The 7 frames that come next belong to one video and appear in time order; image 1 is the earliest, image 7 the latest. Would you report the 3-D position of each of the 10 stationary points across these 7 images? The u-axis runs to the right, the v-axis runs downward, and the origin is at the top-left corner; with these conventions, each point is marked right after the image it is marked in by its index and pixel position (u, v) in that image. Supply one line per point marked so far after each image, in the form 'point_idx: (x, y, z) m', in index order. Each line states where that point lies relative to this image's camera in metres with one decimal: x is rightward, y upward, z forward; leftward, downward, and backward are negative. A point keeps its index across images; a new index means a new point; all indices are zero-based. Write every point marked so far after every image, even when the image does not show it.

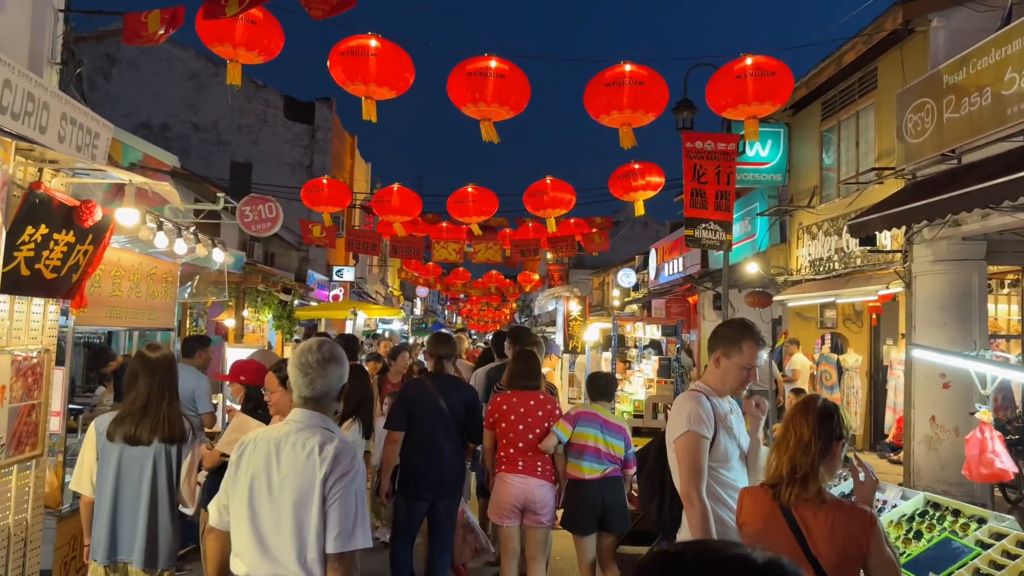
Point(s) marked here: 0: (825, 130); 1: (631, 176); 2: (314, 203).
0: (+4.7, +2.3, +12.7) m
1: (+1.8, +1.7, +13.3) m
2: (-3.6, +1.6, +15.5) m
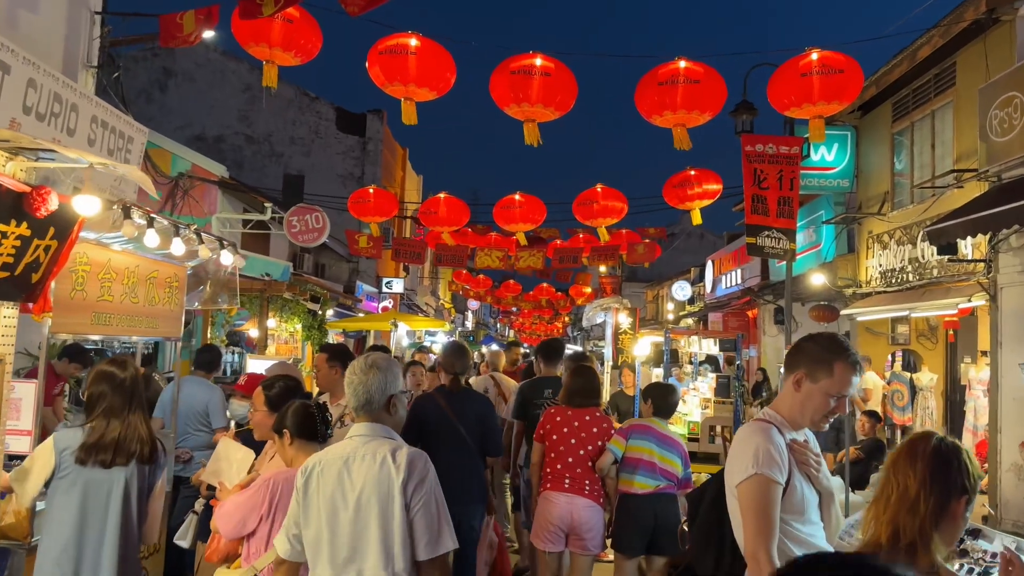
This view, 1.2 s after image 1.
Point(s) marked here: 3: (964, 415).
0: (+5.4, +2.2, +11.8) m
1: (+2.6, +1.5, +12.6) m
2: (-2.7, +1.4, +15.2) m
3: (+6.4, -1.8, +12.0) m
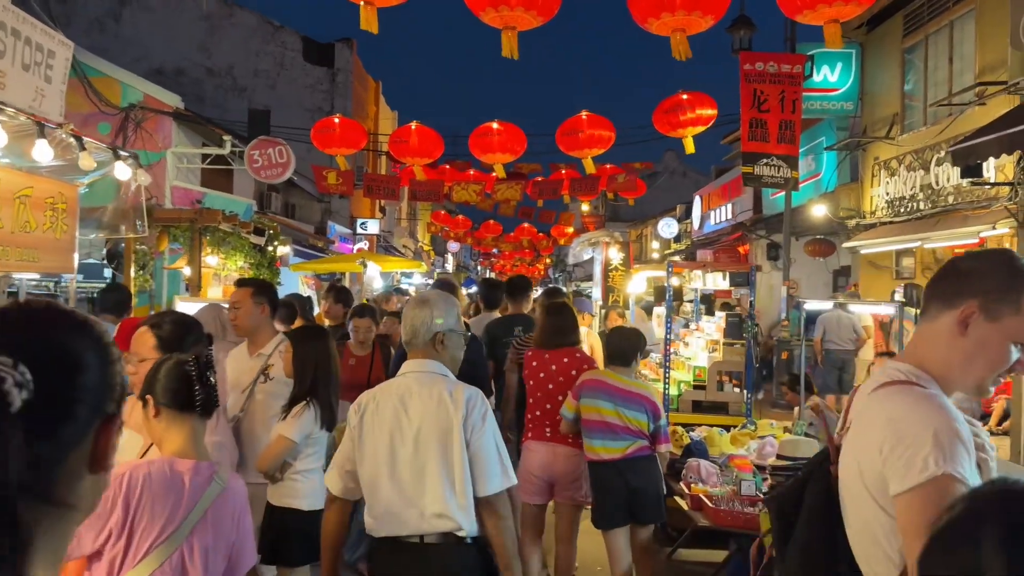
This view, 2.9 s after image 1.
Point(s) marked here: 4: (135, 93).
0: (+5.1, +3.1, +10.9) m
1: (+2.3, +2.4, +11.6) m
2: (-3.1, +2.4, +14.0) m
3: (+6.1, -0.9, +11.3) m
4: (-6.5, +3.3, +14.5) m
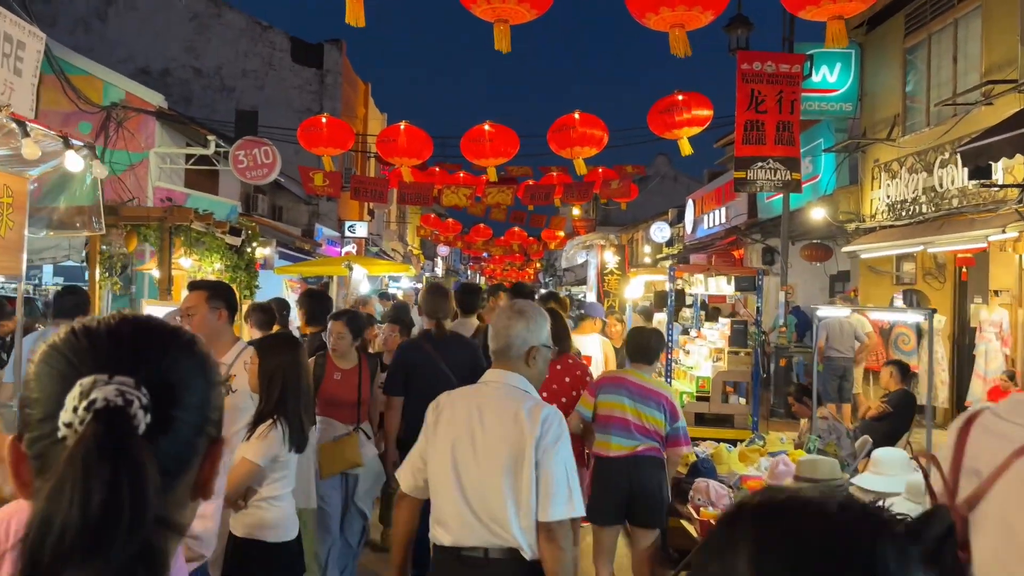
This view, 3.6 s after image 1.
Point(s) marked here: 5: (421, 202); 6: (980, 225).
0: (+5.0, +3.0, +10.6) m
1: (+2.2, +2.4, +11.3) m
2: (-3.2, +2.3, +13.7) m
3: (+6.0, -0.9, +11.0) m
4: (-6.6, +3.3, +14.1) m
5: (-1.8, +1.7, +17.3) m
6: (+4.7, +0.6, +8.4) m
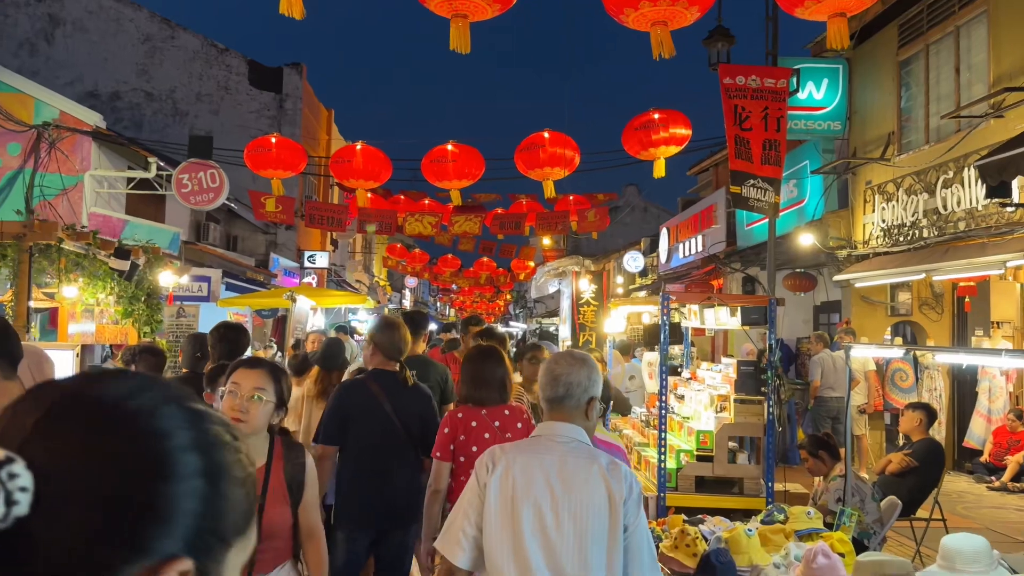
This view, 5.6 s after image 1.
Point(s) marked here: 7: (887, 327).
0: (+4.5, +2.6, +9.8) m
1: (+1.7, +2.0, +10.5) m
2: (-3.8, +1.8, +12.6) m
3: (+5.6, -1.3, +10.1) m
4: (-7.1, +2.8, +13.0) m
5: (-2.5, +1.1, +16.3) m
6: (+4.3, +0.4, +7.6) m
7: (+5.0, -0.5, +11.3) m
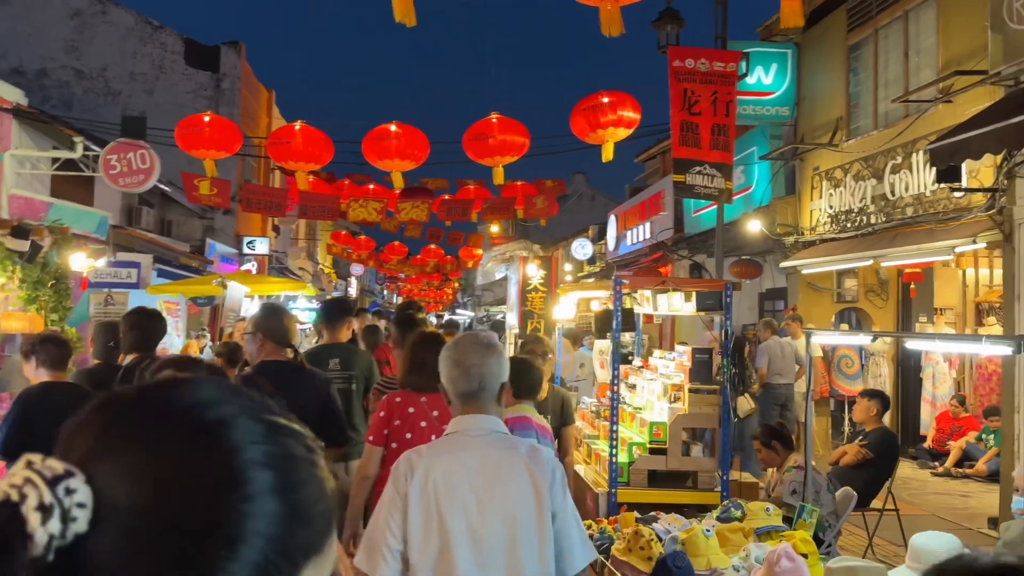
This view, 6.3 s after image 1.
0: (+3.9, +2.8, +9.8) m
1: (+1.1, +2.1, +10.2) m
2: (-4.5, +2.0, +12.0) m
3: (+4.9, -1.2, +10.2) m
4: (-7.9, +3.0, +12.2) m
5: (-3.5, +1.4, +15.8) m
6: (+3.8, +0.5, +7.6) m
7: (+4.3, -0.3, +11.3) m
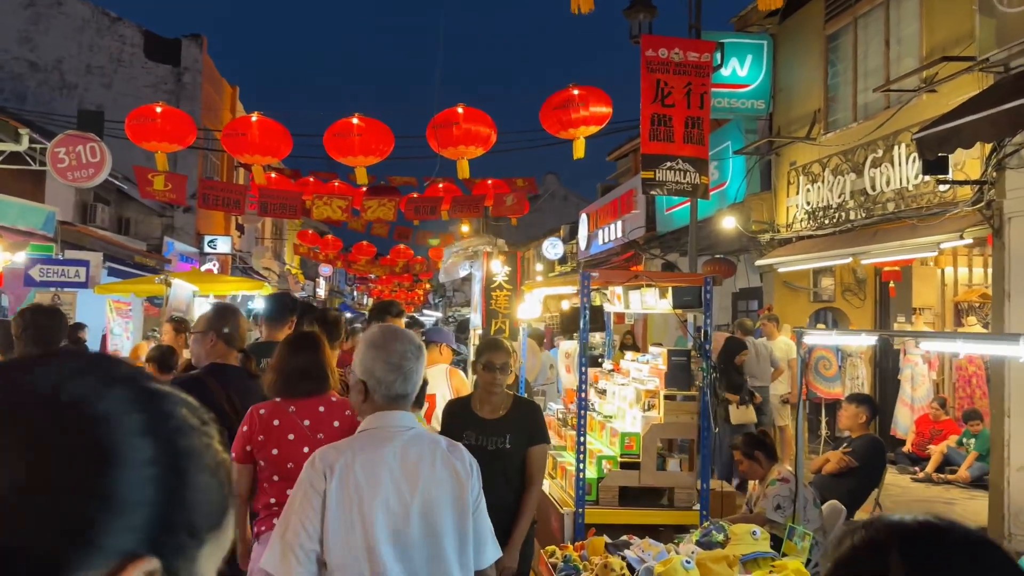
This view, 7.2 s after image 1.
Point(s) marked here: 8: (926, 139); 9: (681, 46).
0: (+3.5, +2.8, +9.5) m
1: (+0.7, +2.2, +9.8) m
2: (-5.0, +2.0, +11.5) m
3: (+4.5, -1.1, +9.9) m
4: (-8.4, +3.0, +11.5) m
5: (-4.1, +1.4, +15.2) m
6: (+3.5, +0.5, +7.2) m
7: (+3.9, -0.3, +11.0) m
8: (+3.0, +1.1, +6.3) m
9: (+1.9, +2.7, +9.3) m
